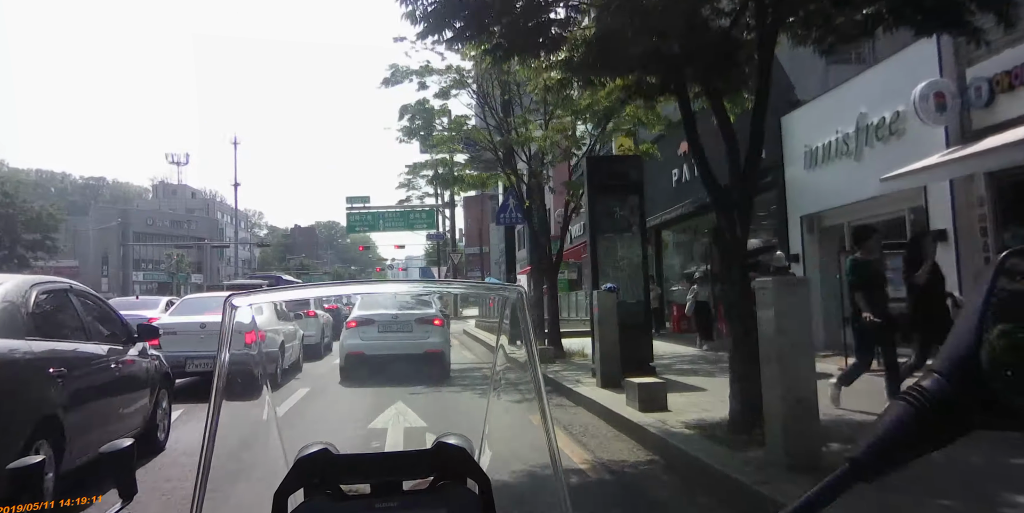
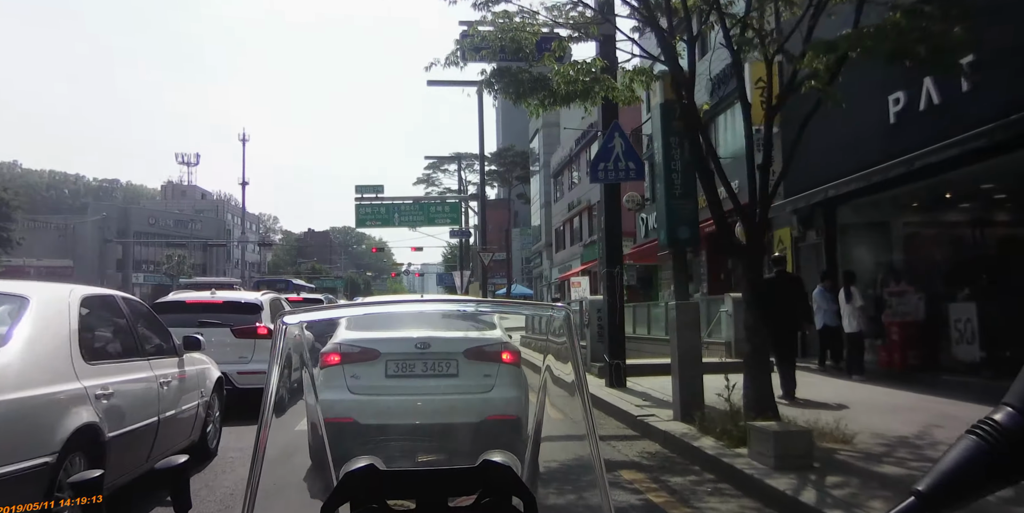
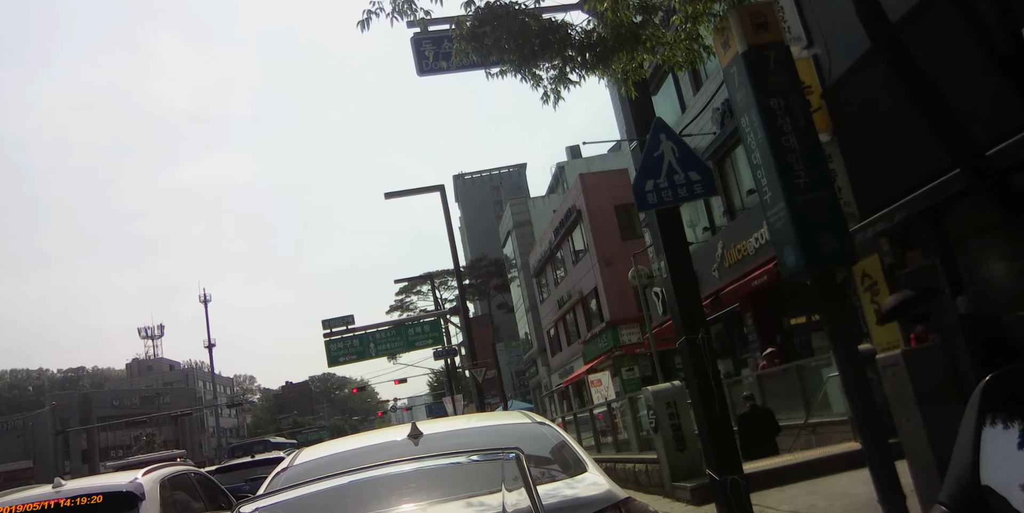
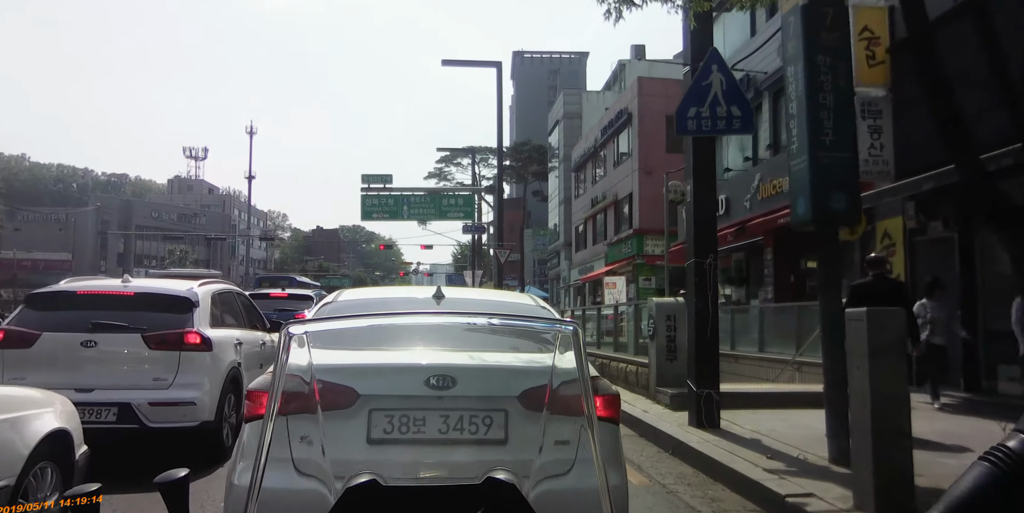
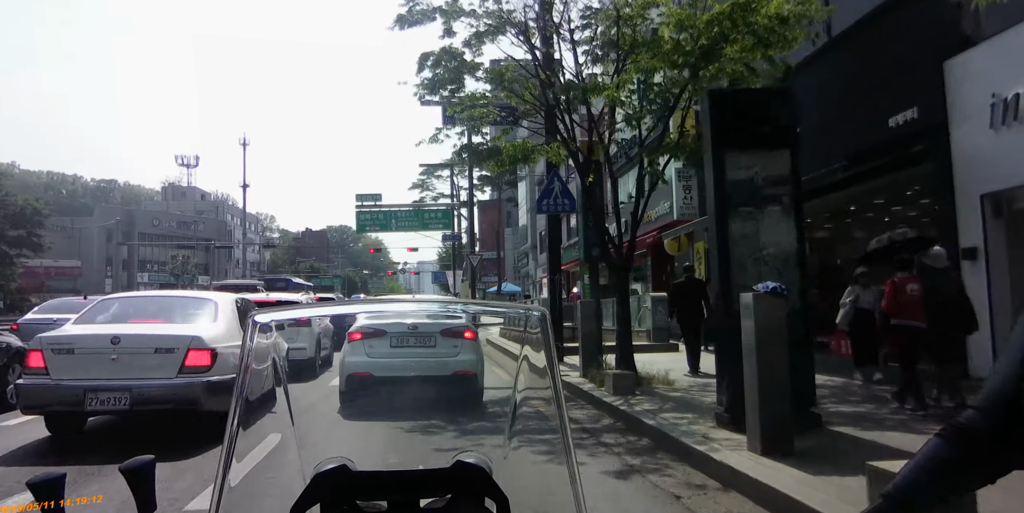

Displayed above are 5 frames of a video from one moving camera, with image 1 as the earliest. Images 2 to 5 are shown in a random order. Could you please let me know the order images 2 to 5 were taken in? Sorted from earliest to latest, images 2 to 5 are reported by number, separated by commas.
5, 2, 4, 3
